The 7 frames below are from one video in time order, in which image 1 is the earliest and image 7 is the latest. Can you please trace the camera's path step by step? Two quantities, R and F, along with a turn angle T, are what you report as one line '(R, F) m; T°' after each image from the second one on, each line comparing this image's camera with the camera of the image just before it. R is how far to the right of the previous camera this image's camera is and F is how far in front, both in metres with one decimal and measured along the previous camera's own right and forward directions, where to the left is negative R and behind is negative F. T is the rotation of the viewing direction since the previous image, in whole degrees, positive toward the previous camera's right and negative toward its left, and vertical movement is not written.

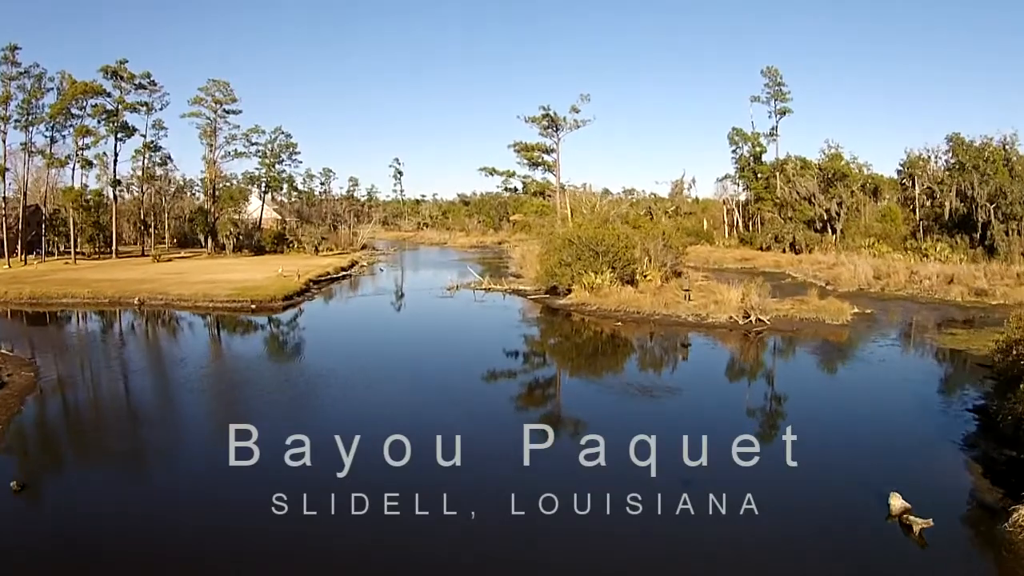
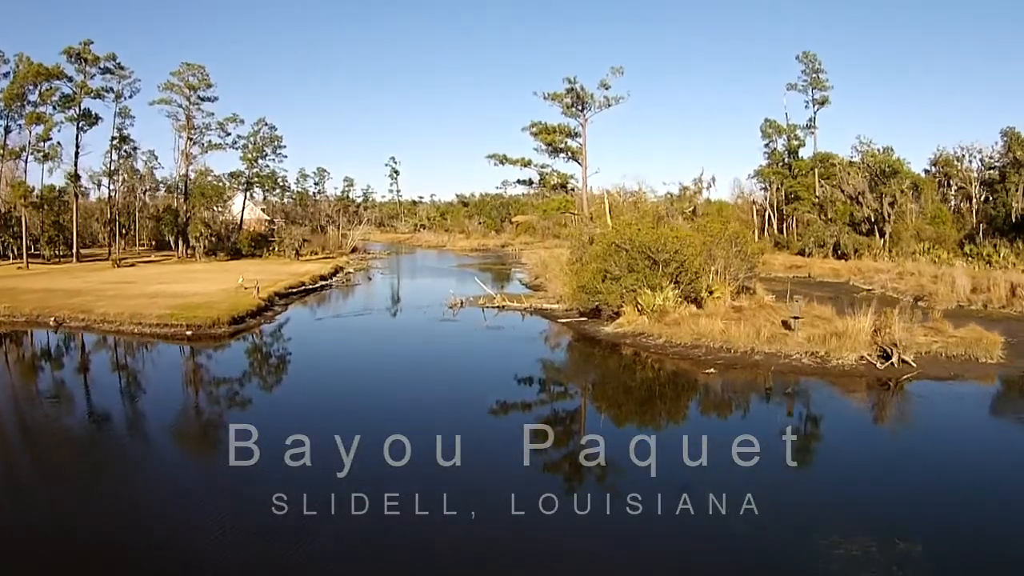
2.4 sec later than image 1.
(-0.7, +6.3) m; 0°
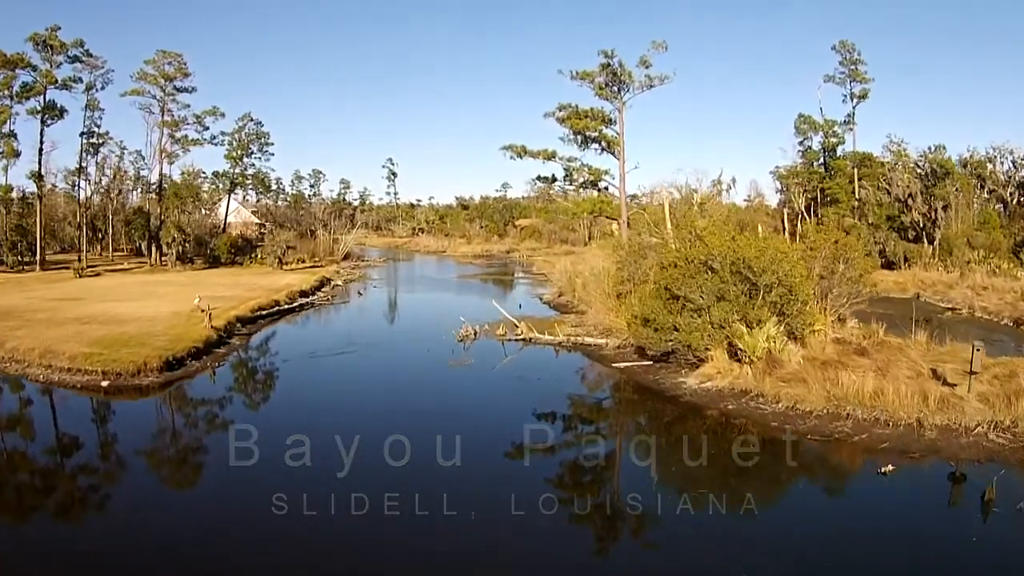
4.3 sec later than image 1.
(-0.7, +4.9) m; 0°
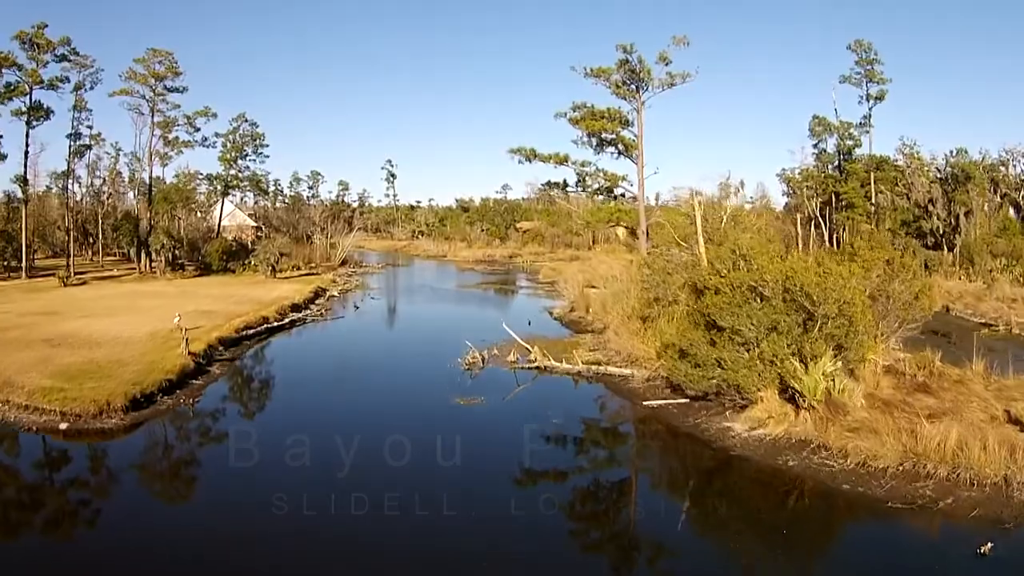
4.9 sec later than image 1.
(-0.3, +1.7) m; 0°
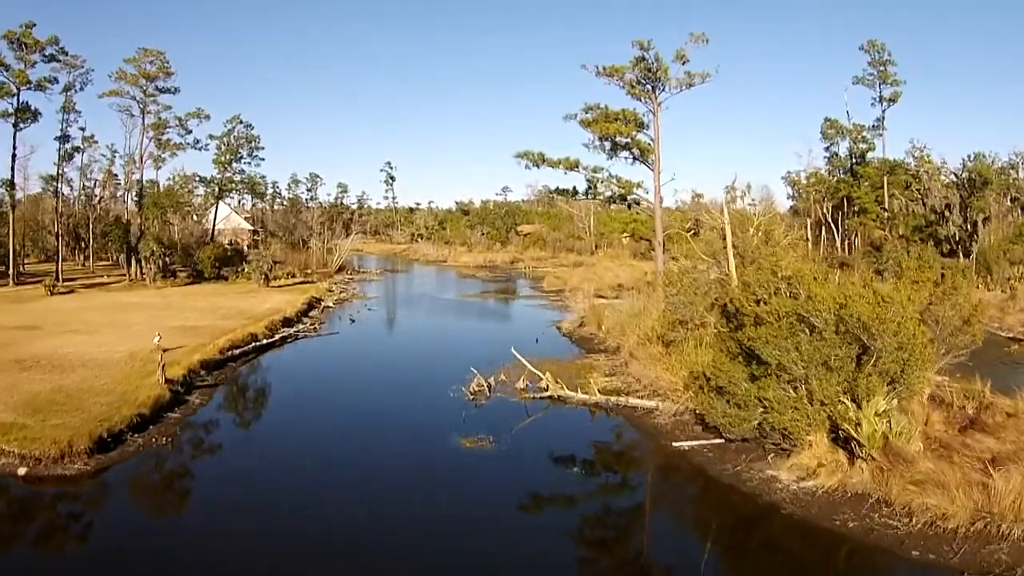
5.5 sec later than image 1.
(-0.2, +1.4) m; 0°
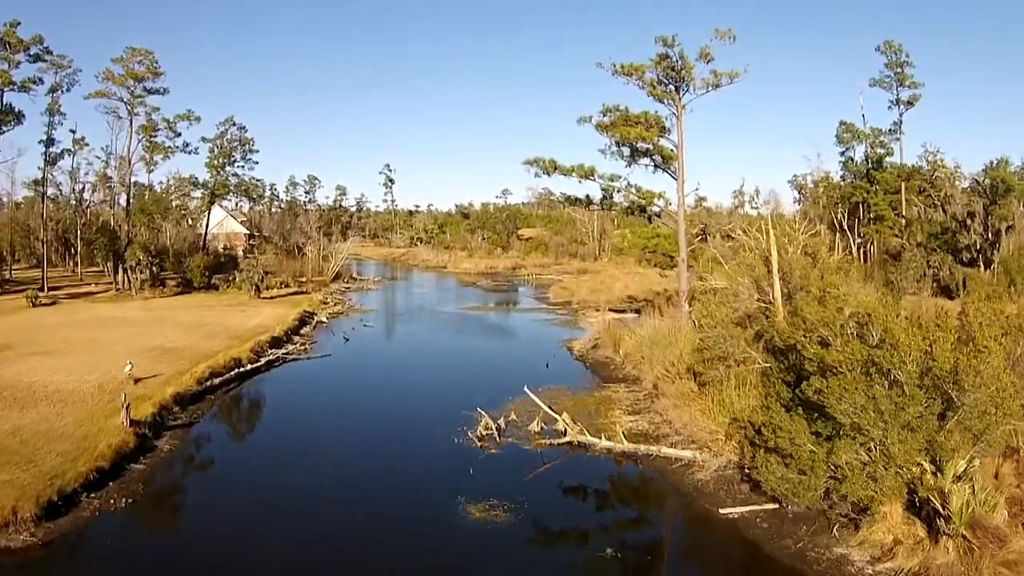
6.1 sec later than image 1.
(-0.2, +1.7) m; 0°
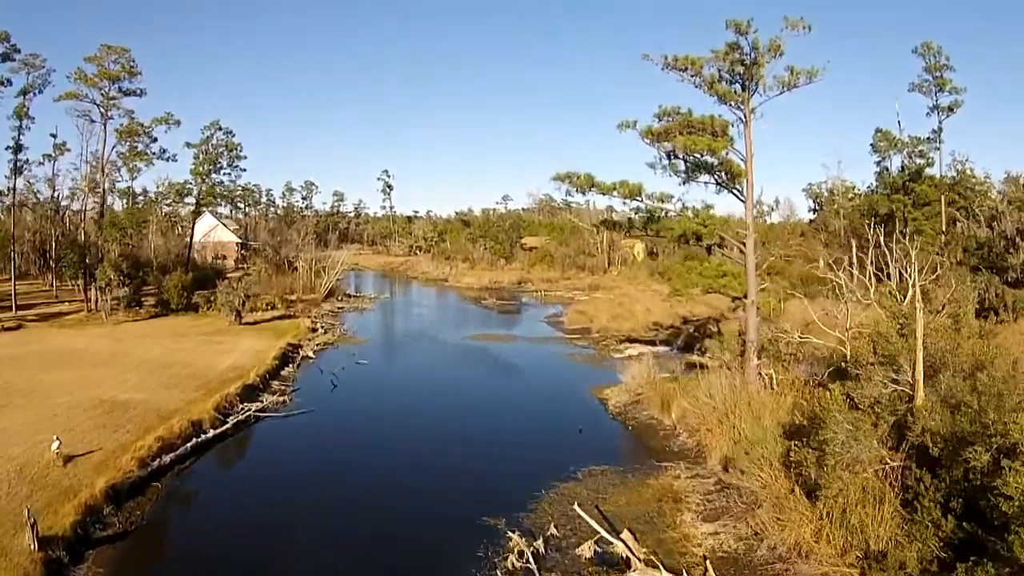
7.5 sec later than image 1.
(-0.6, +3.4) m; 0°
